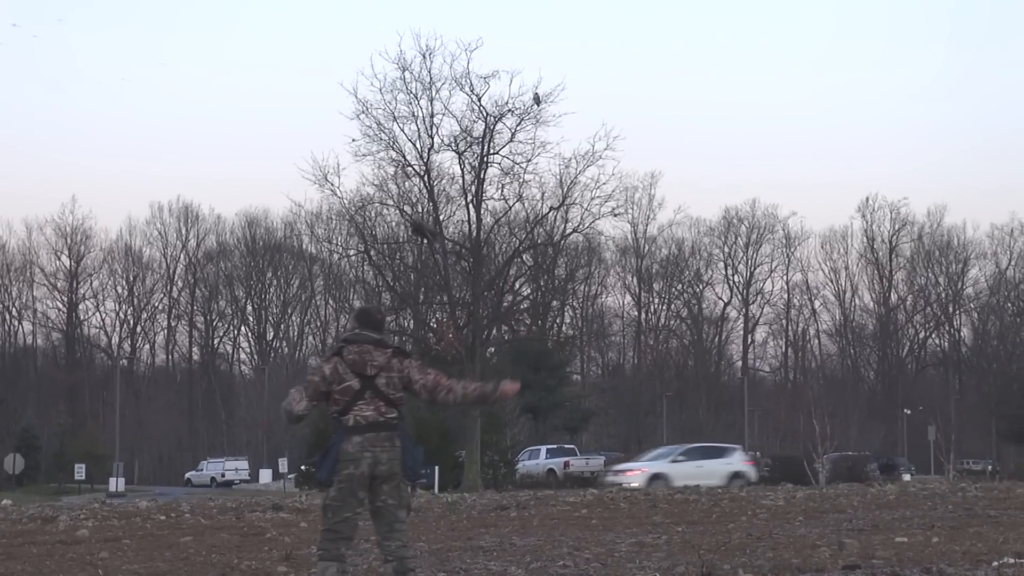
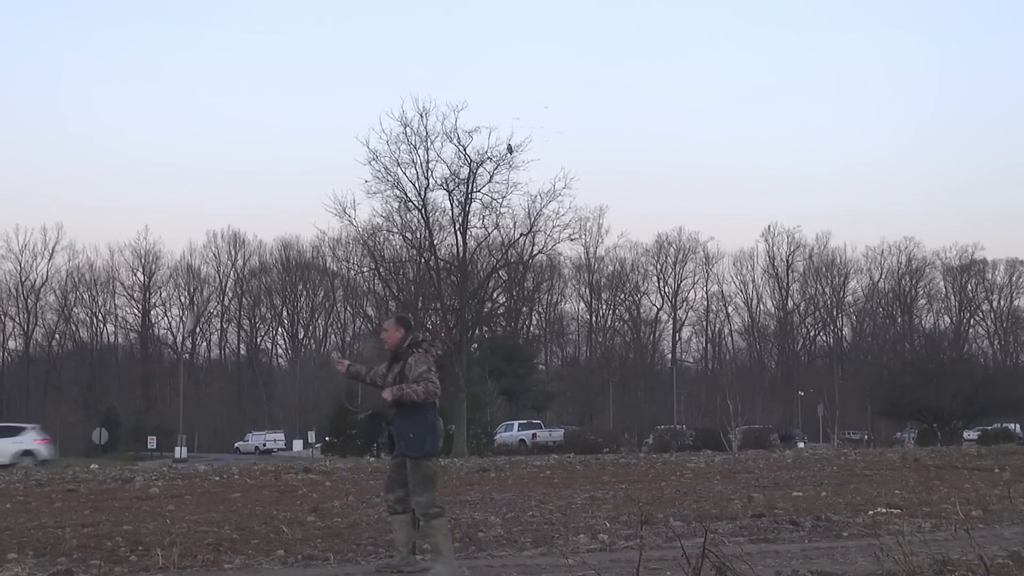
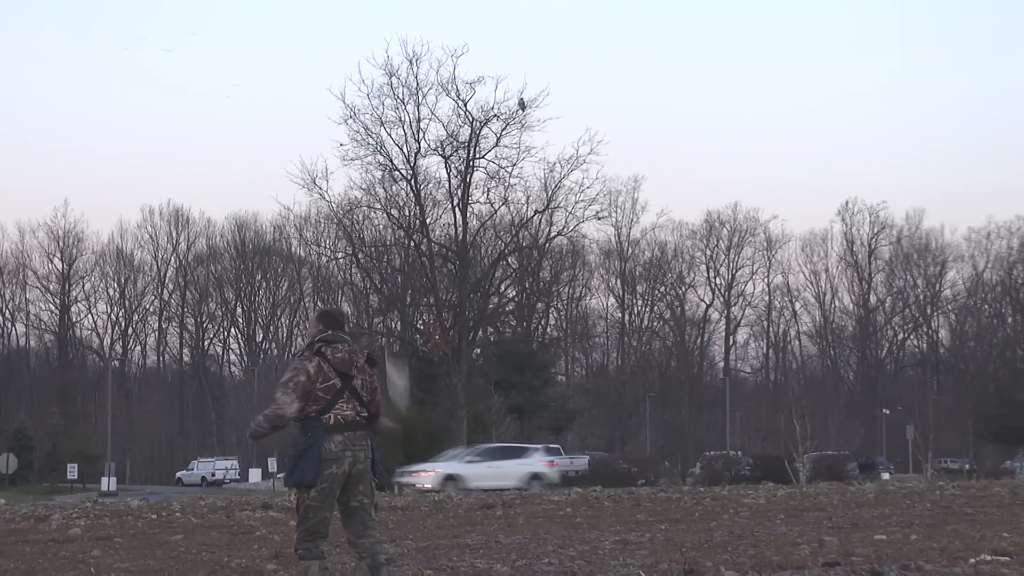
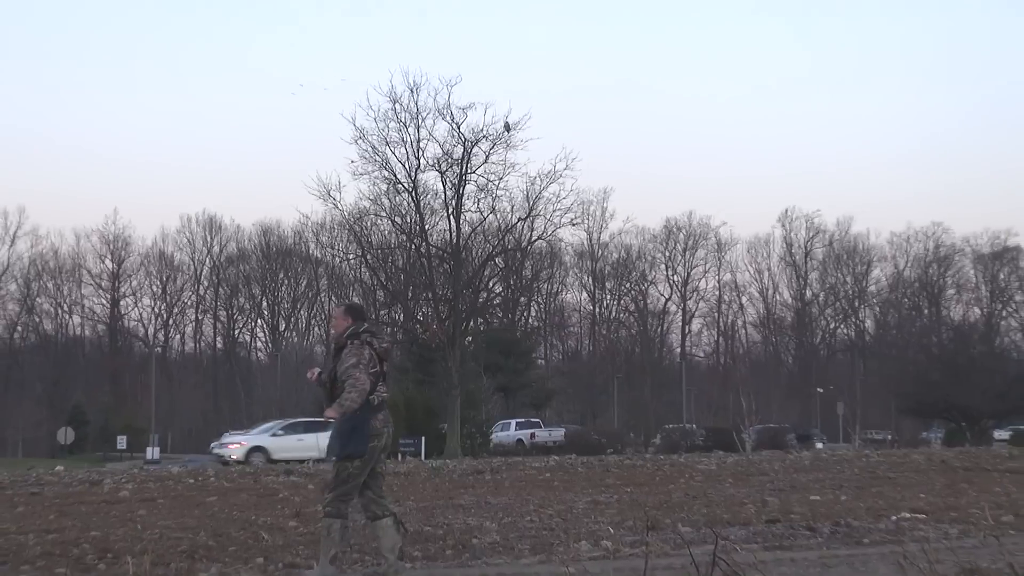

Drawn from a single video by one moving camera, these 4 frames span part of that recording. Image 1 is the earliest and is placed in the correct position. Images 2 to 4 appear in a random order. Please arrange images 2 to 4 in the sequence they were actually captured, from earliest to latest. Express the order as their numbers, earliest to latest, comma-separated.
3, 4, 2
